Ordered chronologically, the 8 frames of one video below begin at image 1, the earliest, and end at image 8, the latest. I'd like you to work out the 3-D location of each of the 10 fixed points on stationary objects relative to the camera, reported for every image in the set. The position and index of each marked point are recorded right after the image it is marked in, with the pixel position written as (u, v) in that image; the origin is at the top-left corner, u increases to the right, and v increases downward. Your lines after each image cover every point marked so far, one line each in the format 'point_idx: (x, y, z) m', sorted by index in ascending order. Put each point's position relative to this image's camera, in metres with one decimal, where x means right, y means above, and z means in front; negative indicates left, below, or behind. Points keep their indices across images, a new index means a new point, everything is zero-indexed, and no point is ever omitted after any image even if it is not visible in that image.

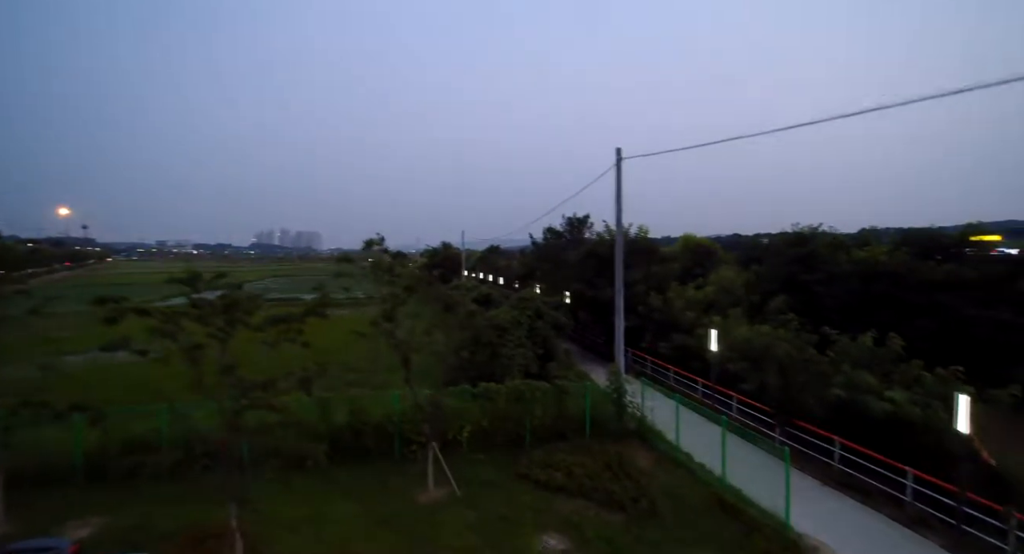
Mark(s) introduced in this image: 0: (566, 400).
0: (+1.2, -2.9, +12.5) m
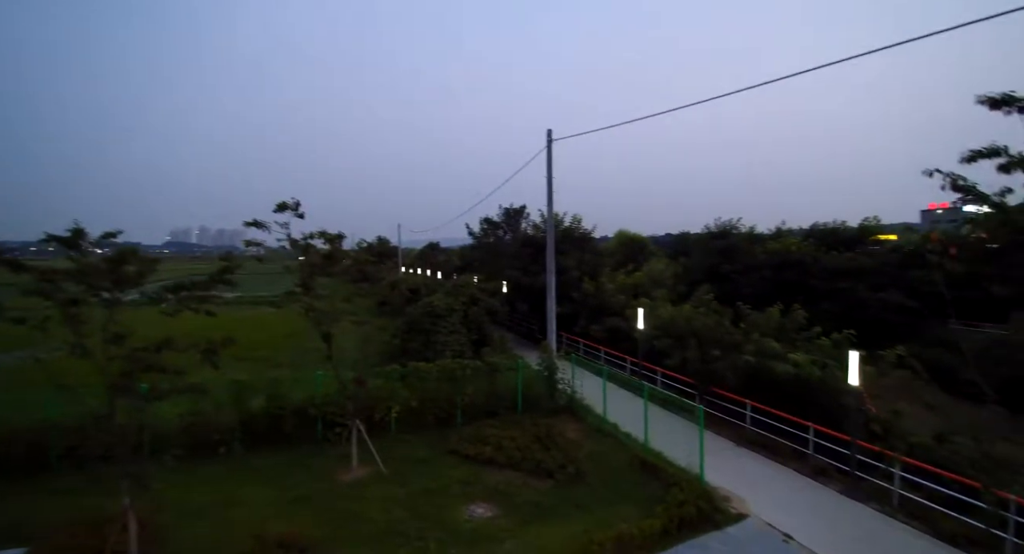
0: (-0.5, -2.5, +12.5) m
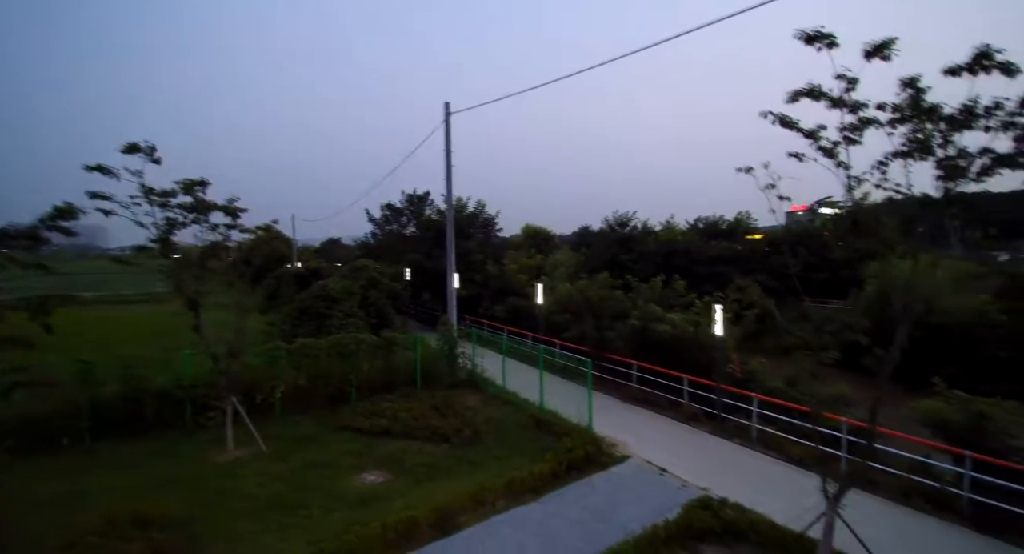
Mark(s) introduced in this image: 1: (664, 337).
0: (-3.0, -1.9, +12.3) m
1: (+3.5, -1.3, +11.5) m
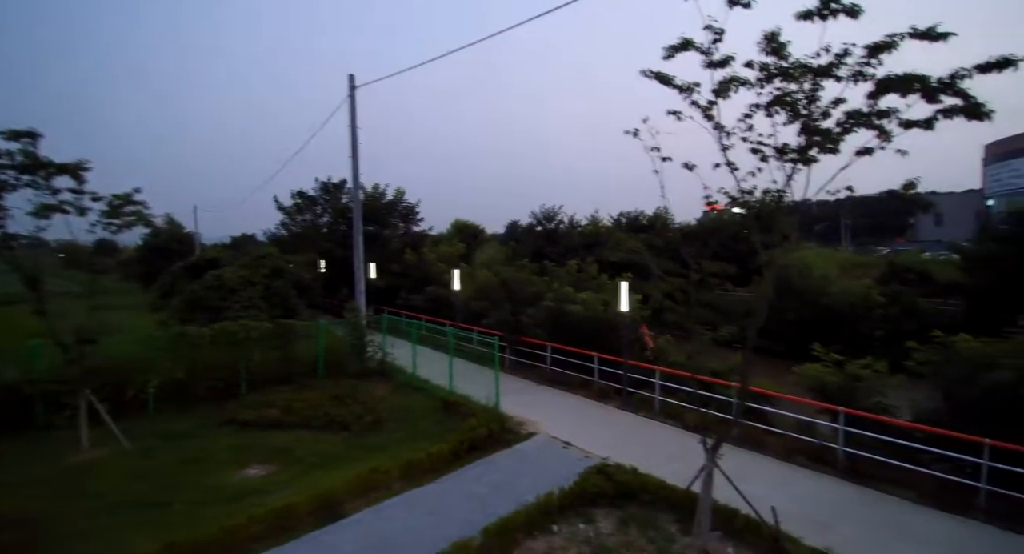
0: (-5.0, -1.5, +11.5) m
1: (+1.5, -0.9, +11.5) m
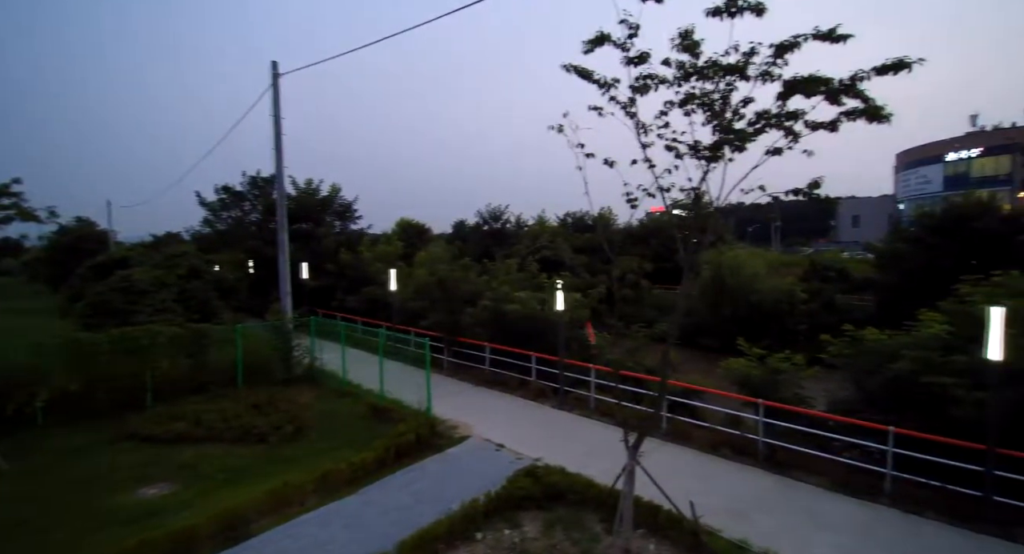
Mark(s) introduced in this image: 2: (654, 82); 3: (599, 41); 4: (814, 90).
0: (-6.4, -1.5, +10.7) m
1: (0.0, -0.9, +11.4) m
2: (+1.3, +1.8, +4.6) m
3: (+0.8, +2.1, +4.5) m
4: (+2.4, +1.5, +4.0) m
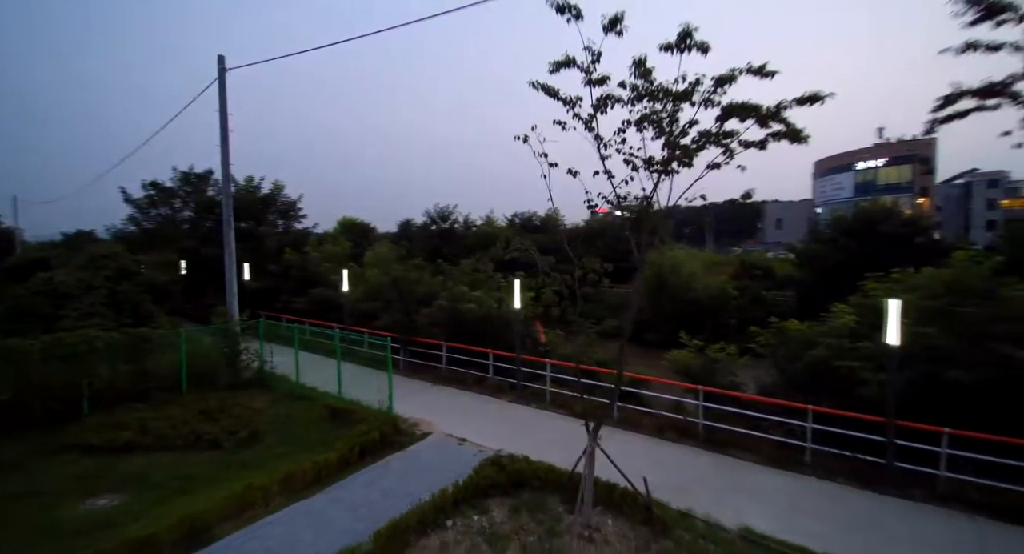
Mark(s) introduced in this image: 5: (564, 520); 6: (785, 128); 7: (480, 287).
0: (-7.3, -1.6, +10.4) m
1: (-1.0, -0.9, +11.8) m
2: (+1.0, +1.8, +5.1) m
3: (+0.5, +2.1, +5.0) m
4: (+2.2, +1.5, +4.7) m
5: (+0.6, -2.7, +5.7) m
6: (+2.4, +1.3, +4.3) m
7: (-0.8, -0.3, +13.0) m
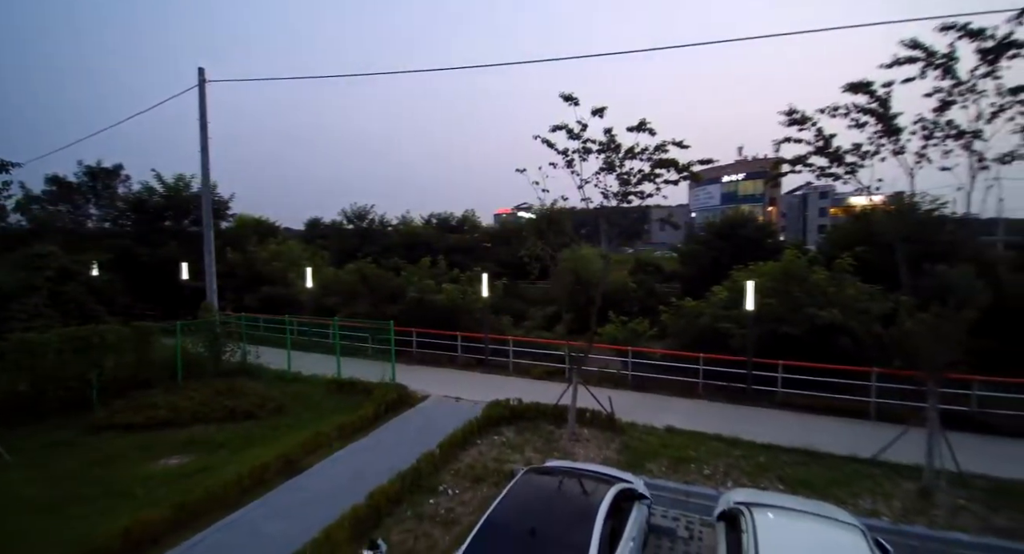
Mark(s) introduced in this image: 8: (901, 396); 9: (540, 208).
0: (-7.9, -1.5, +11.4) m
1: (-2.1, -0.7, +14.0) m
2: (+1.2, +1.9, +7.9) m
3: (+0.8, +2.3, +7.7) m
4: (+2.4, +1.7, +7.7) m
5: (+0.7, -2.6, +8.4) m
6: (+2.7, +1.4, +7.4) m
7: (-2.1, -0.2, +15.3) m
8: (+7.0, -2.2, +9.1) m
9: (+0.6, +1.6, +11.4) m
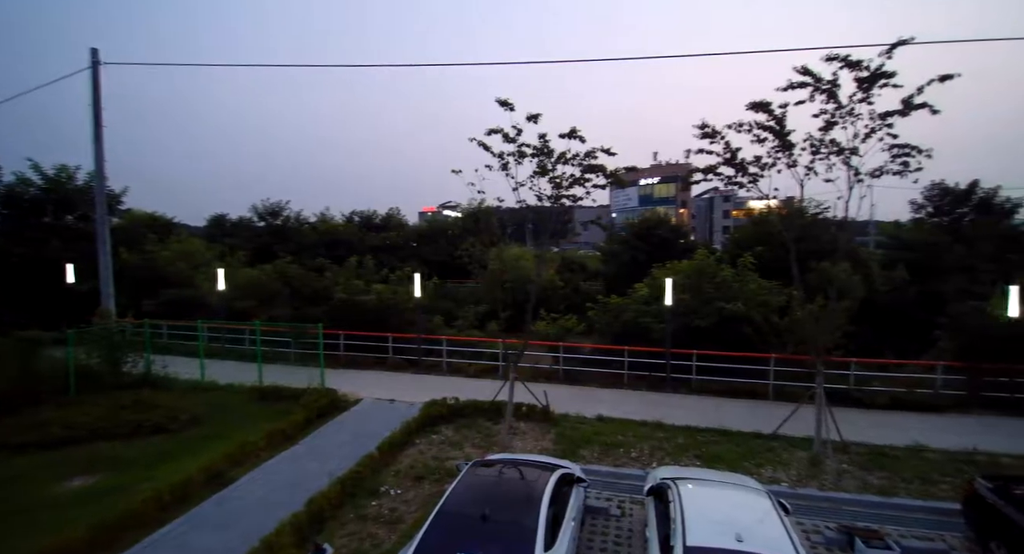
0: (-9.4, -1.6, +10.3) m
1: (-4.0, -0.8, +13.8) m
2: (+0.2, +1.9, +8.2) m
3: (-0.2, +2.3, +7.9) m
4: (+1.4, +1.7, +8.2) m
5: (-0.3, -2.6, +8.6) m
6: (+1.7, +1.5, +8.0) m
7: (-4.2, -0.2, +15.0) m
8: (+5.8, -2.1, +10.3) m
9: (-1.0, +1.6, +11.6) m
